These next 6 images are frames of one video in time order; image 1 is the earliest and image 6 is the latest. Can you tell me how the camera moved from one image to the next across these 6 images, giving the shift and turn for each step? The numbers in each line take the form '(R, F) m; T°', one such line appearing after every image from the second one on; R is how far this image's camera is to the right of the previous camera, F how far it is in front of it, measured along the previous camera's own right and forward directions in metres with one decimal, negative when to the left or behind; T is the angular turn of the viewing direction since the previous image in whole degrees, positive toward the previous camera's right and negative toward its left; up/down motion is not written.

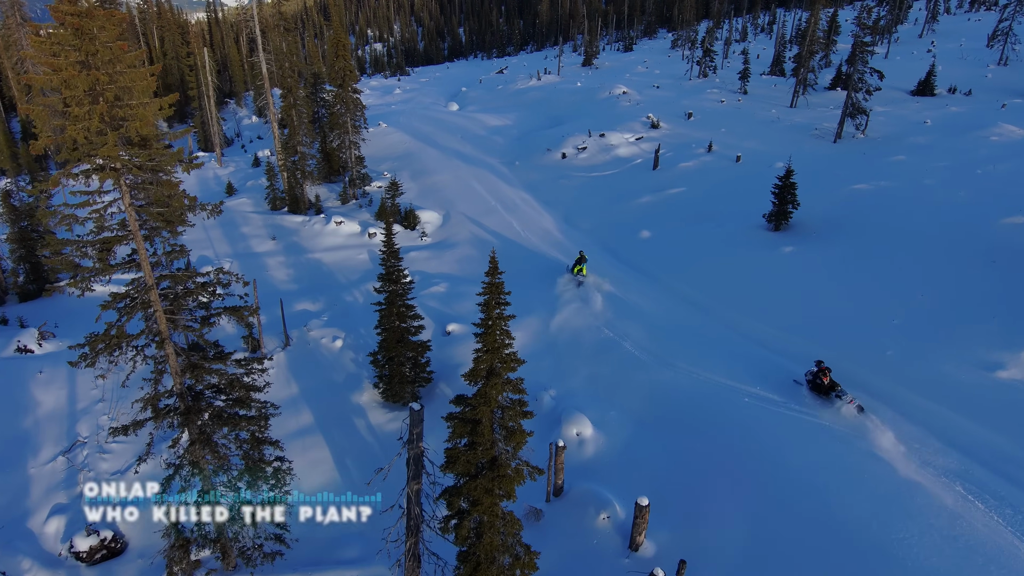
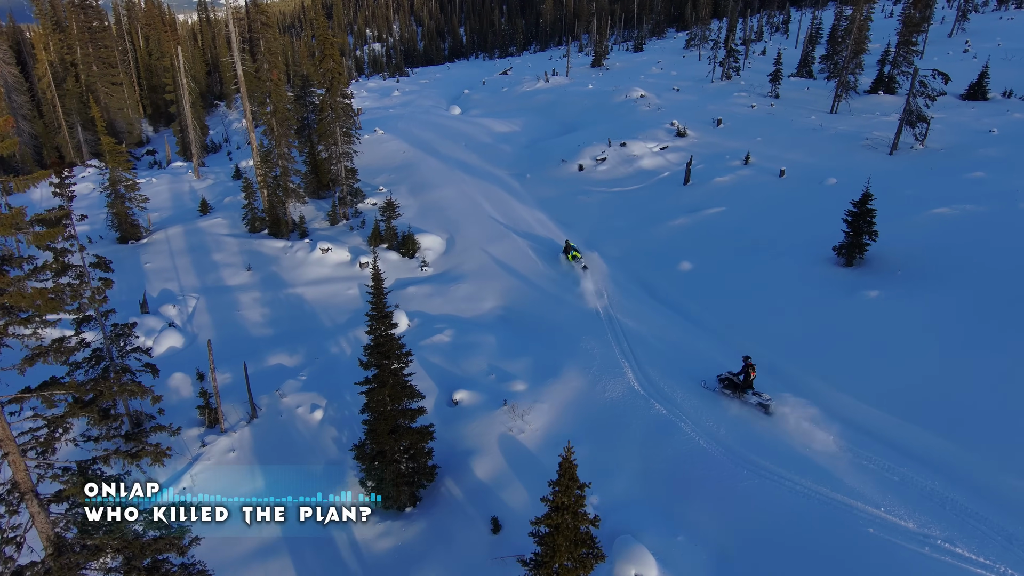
(-0.6, +4.1) m; 0°
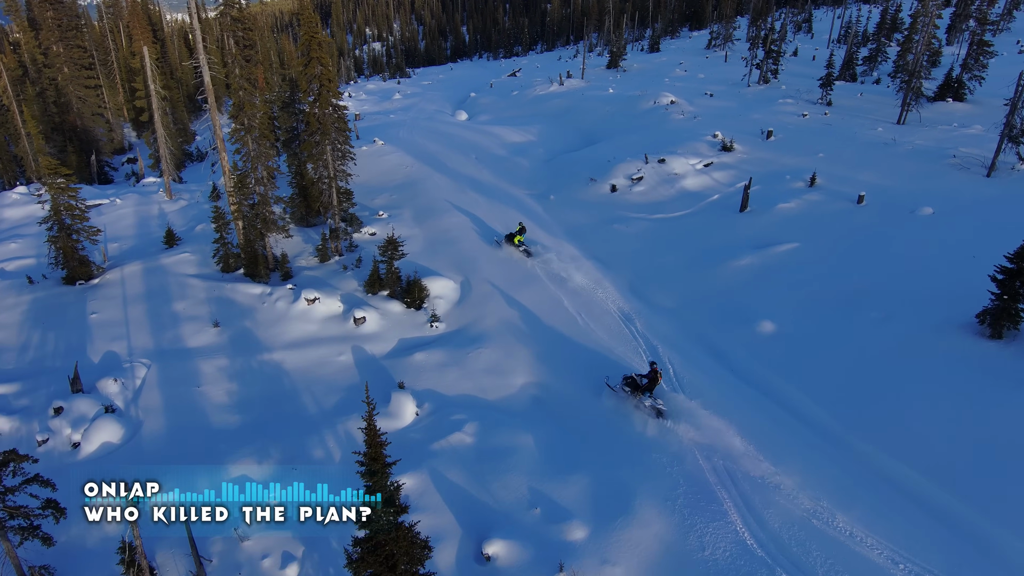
(-1.1, +4.8) m; 0°
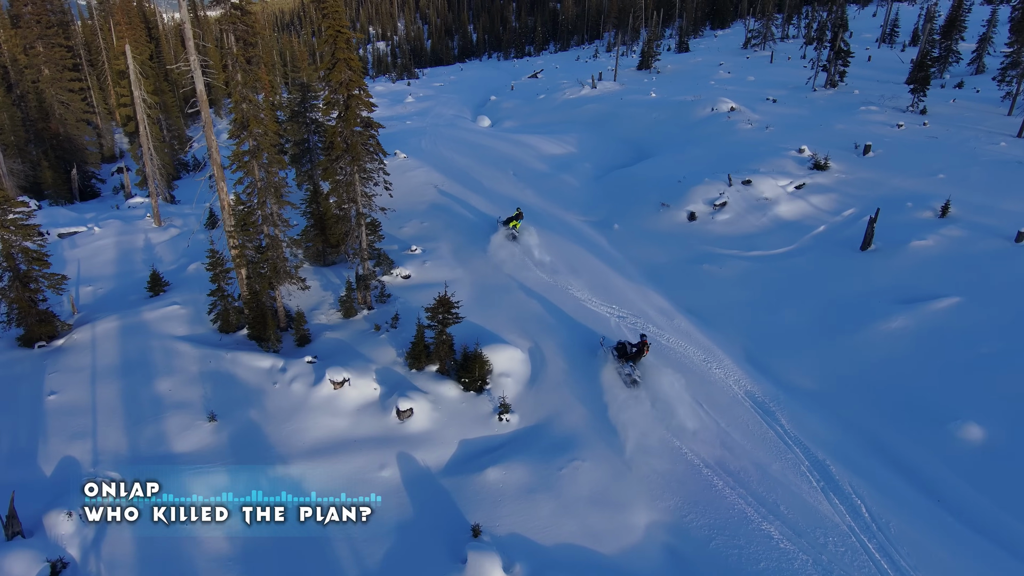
(-2.4, +5.0) m; 0°
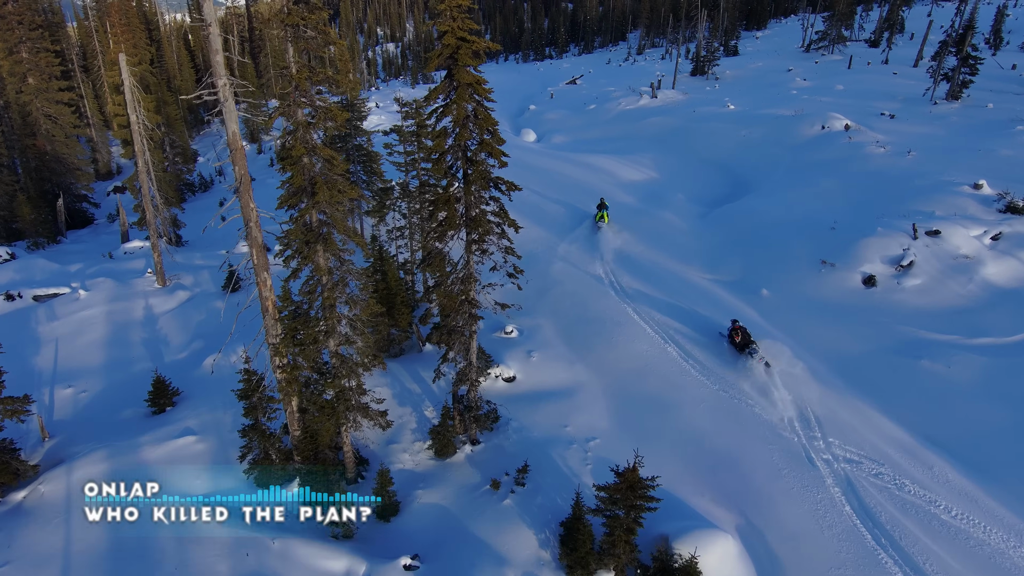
(-3.8, +6.0) m; 0°
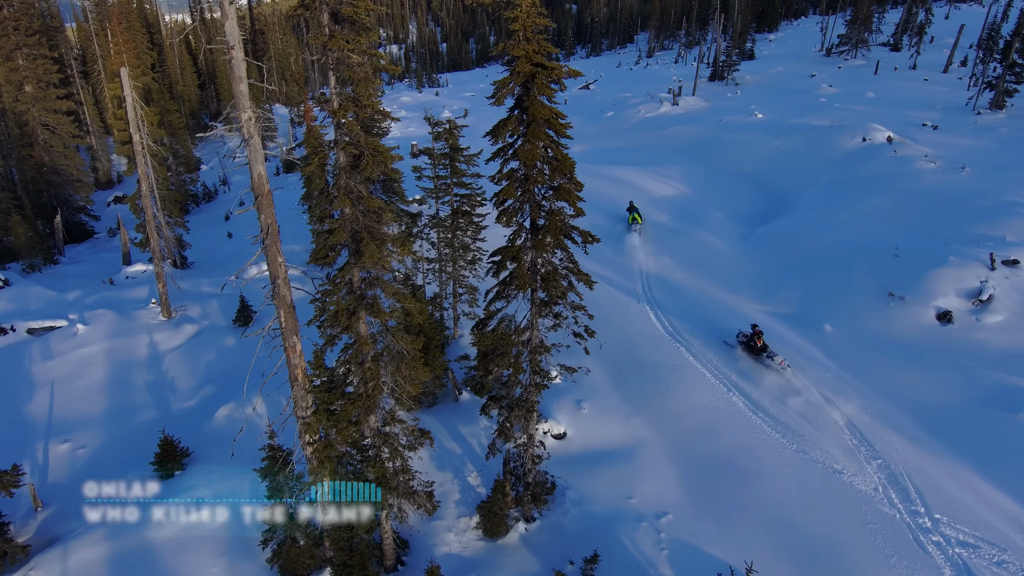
(-1.2, +1.6) m; 0°
